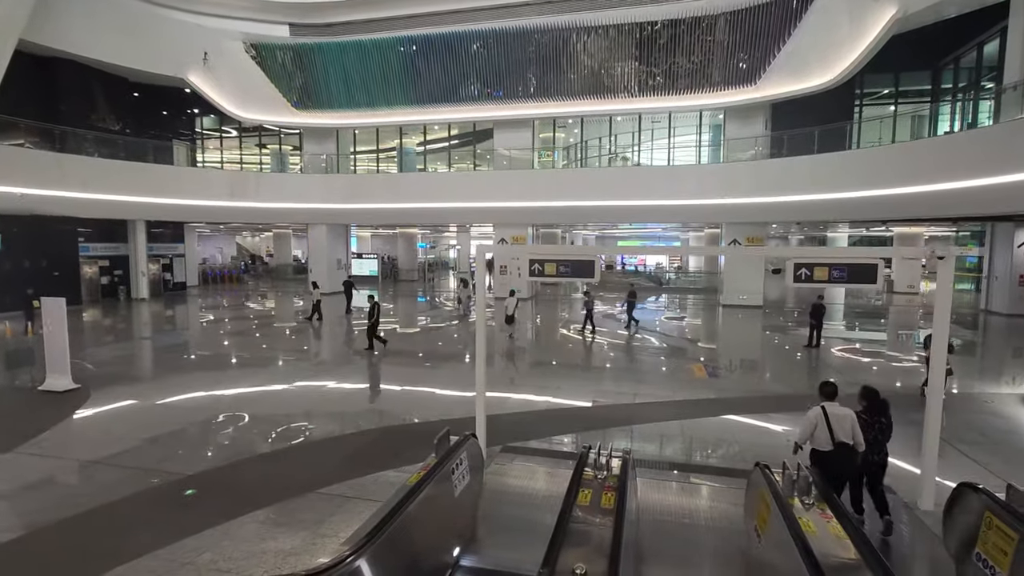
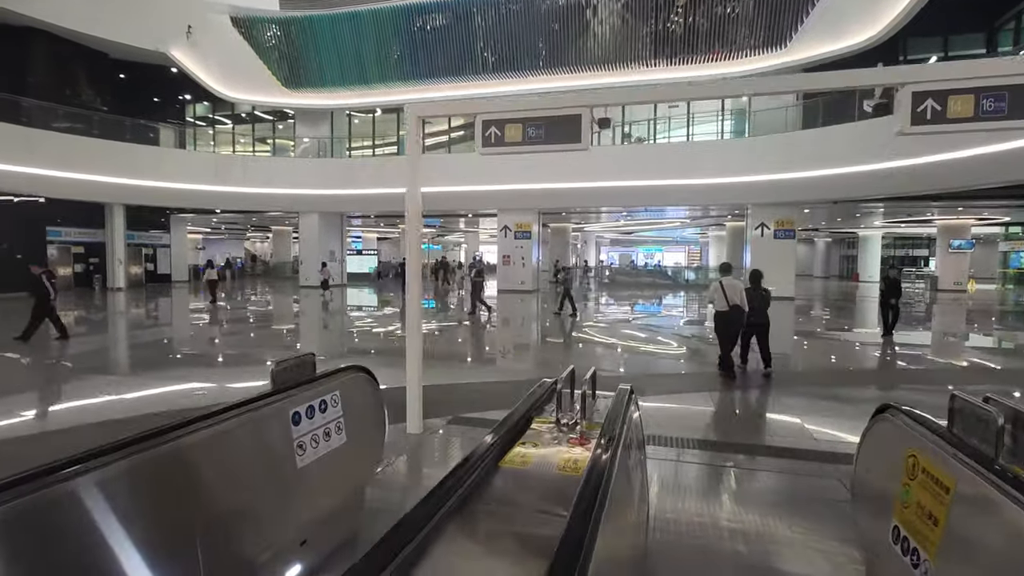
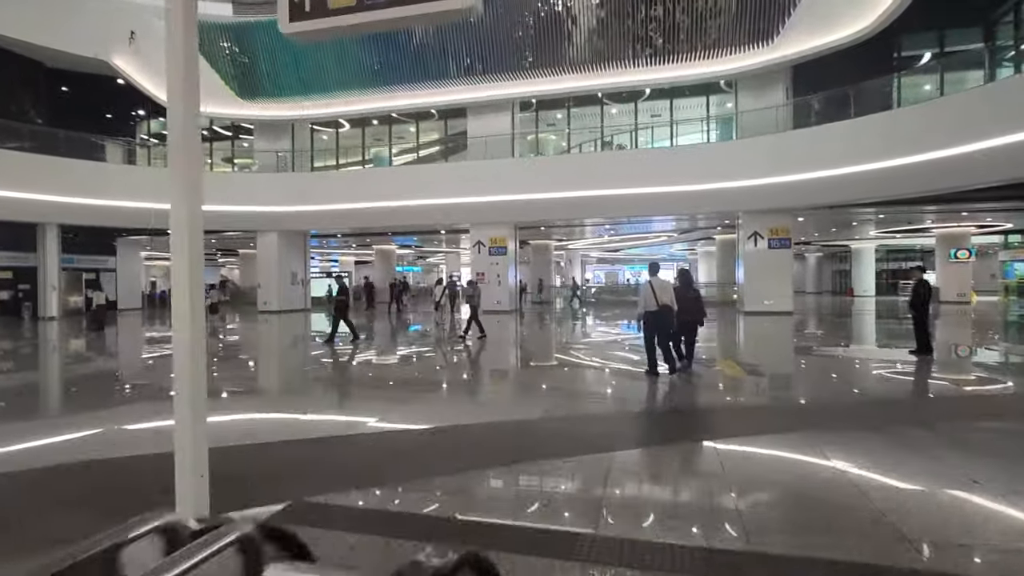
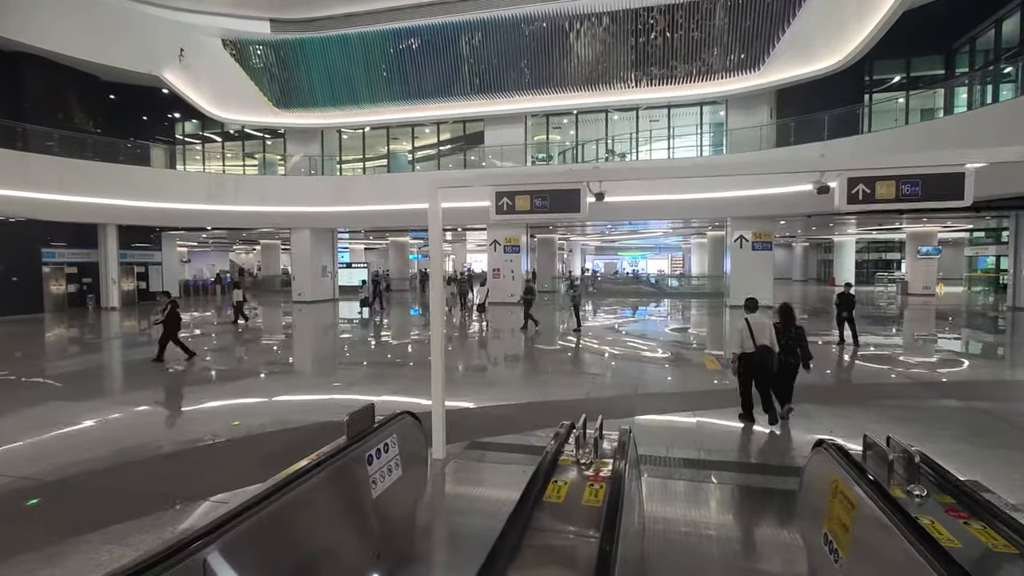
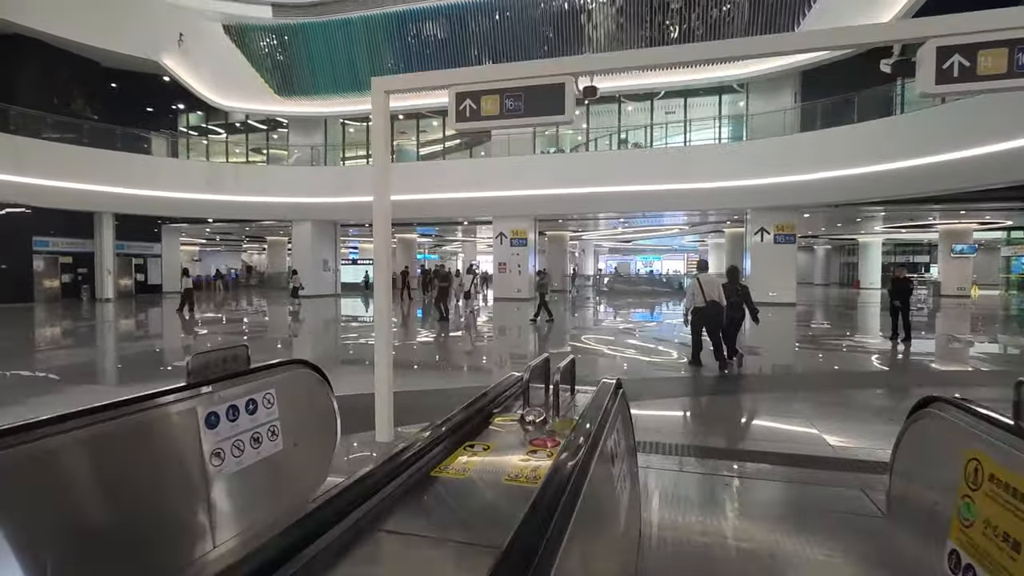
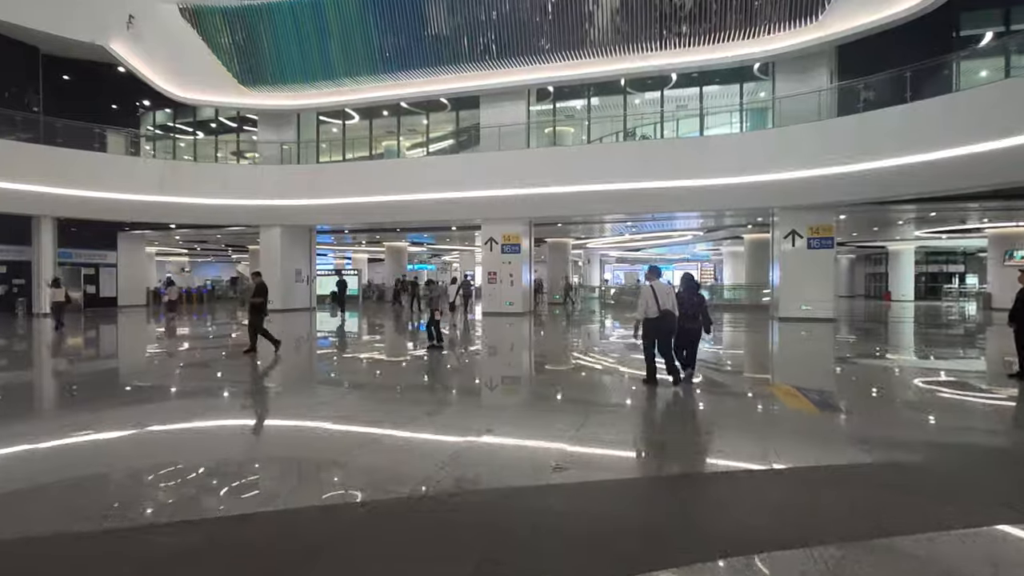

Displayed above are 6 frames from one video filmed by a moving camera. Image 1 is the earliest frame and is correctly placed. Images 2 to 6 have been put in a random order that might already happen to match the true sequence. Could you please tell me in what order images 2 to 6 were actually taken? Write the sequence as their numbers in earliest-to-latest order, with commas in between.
4, 2, 5, 3, 6
